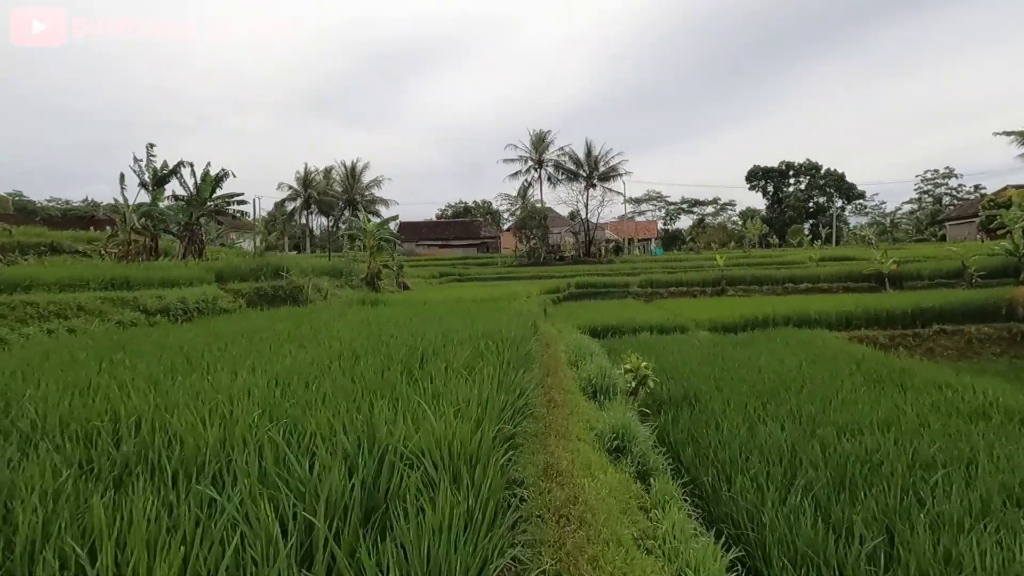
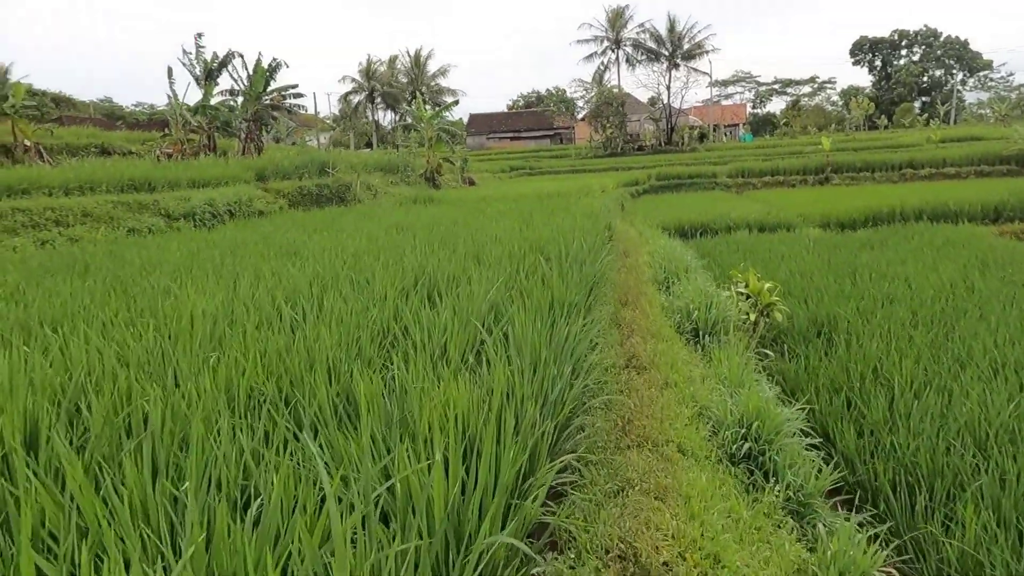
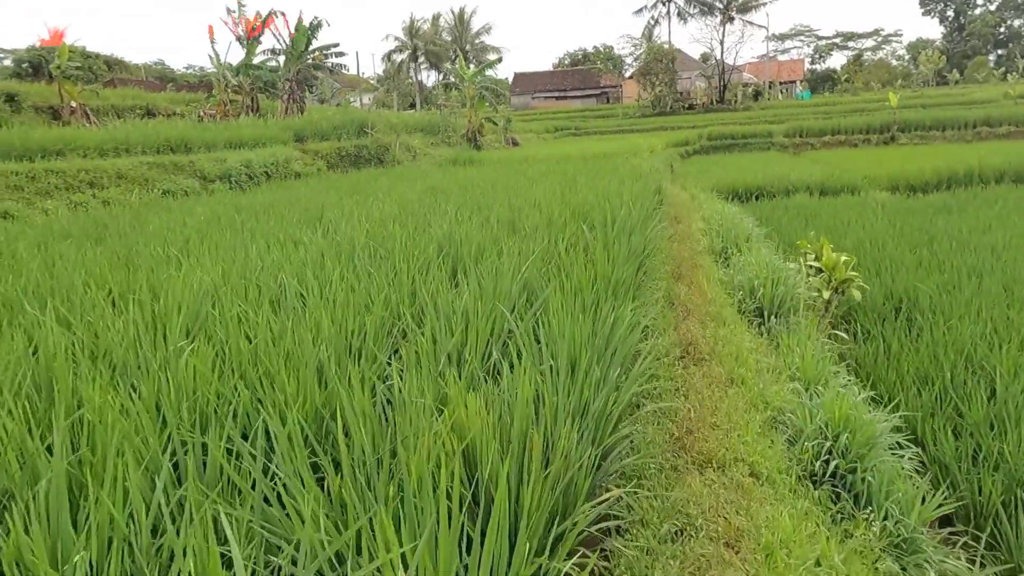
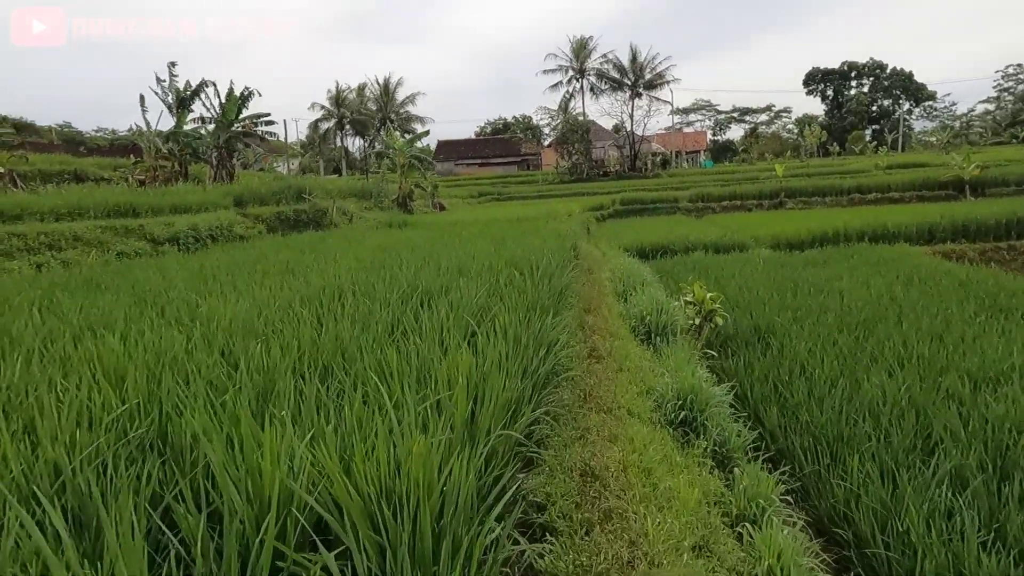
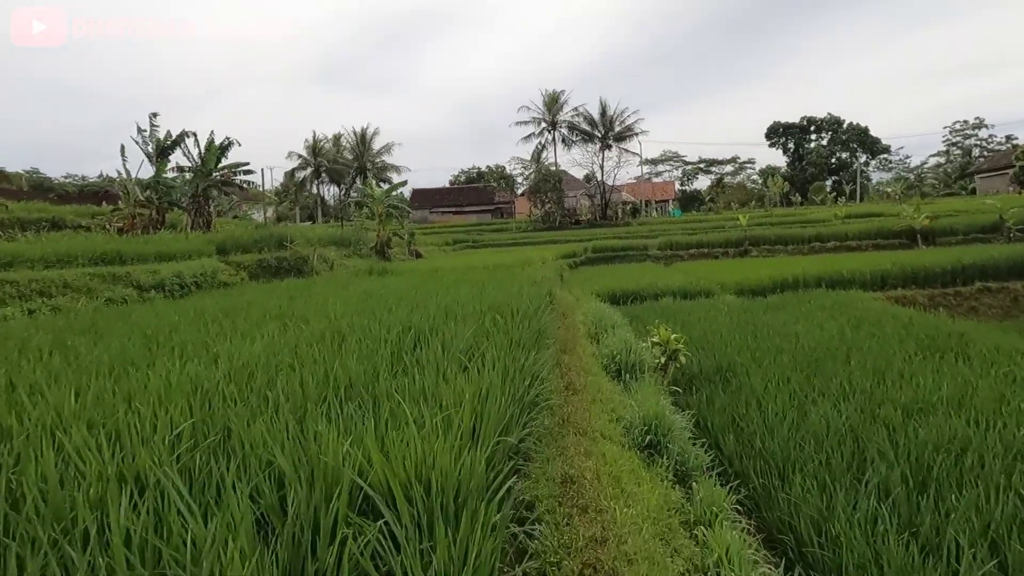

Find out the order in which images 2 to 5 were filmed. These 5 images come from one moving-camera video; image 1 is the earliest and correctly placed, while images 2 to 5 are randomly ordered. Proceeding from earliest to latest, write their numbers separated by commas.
5, 4, 2, 3
